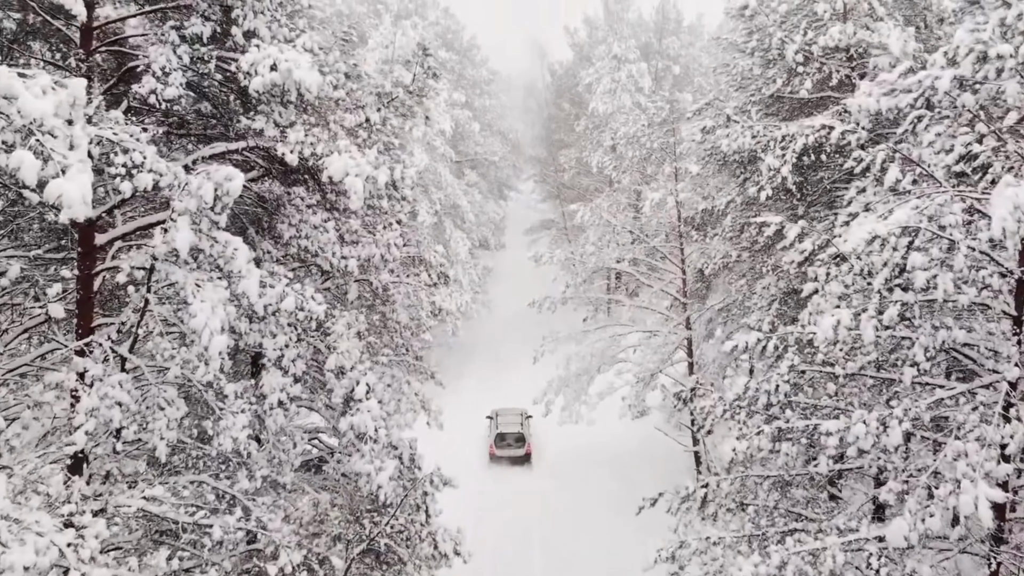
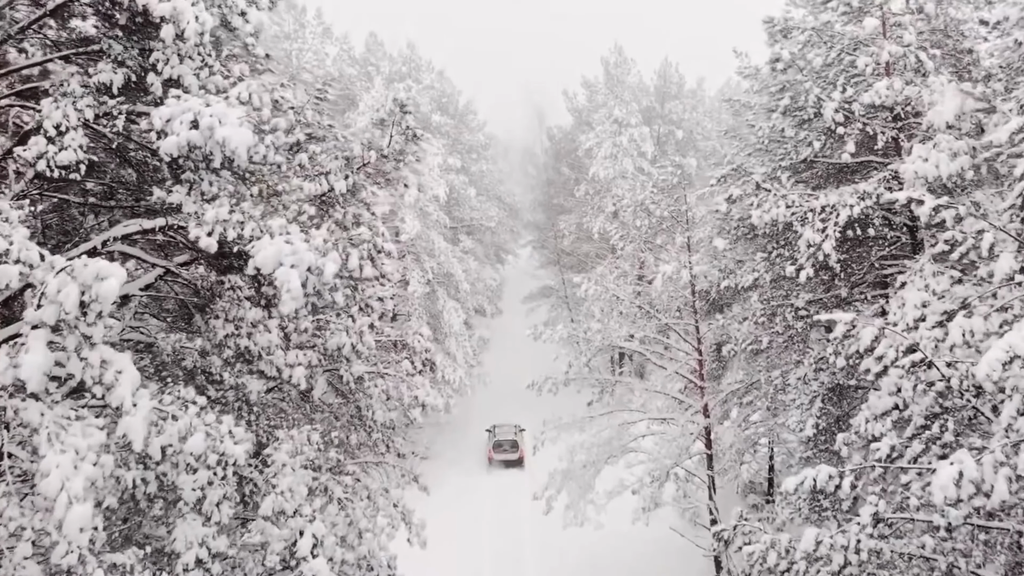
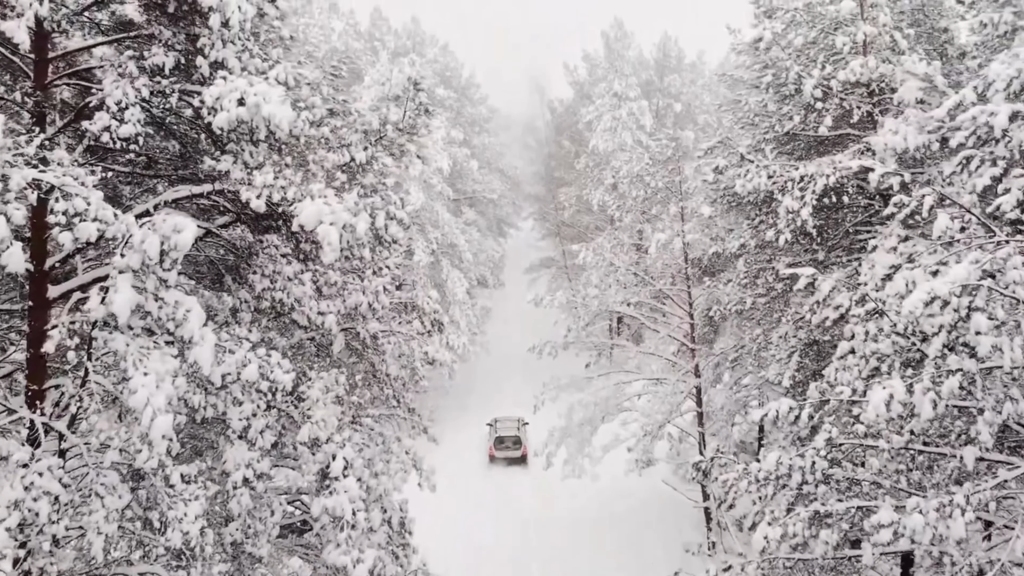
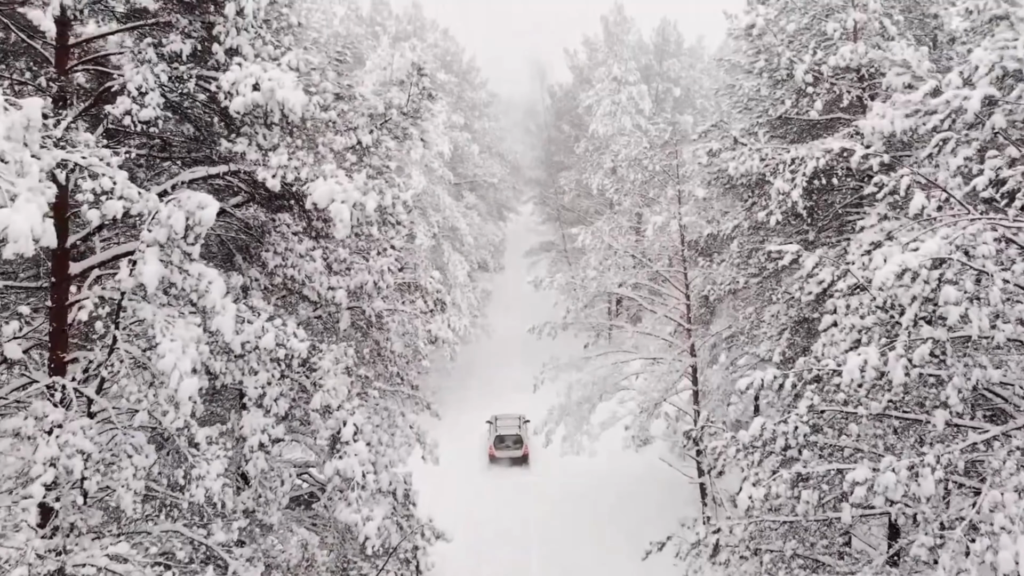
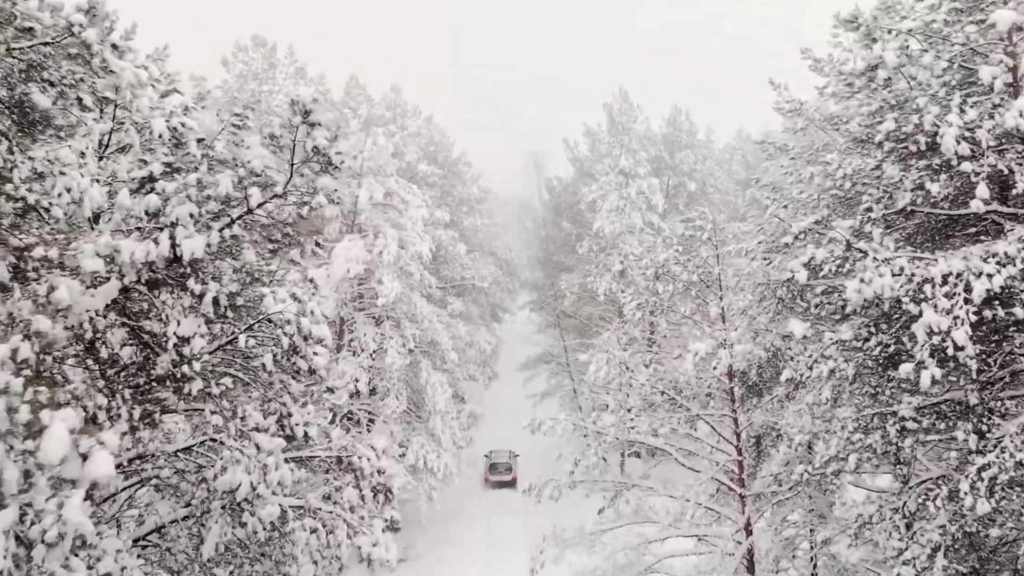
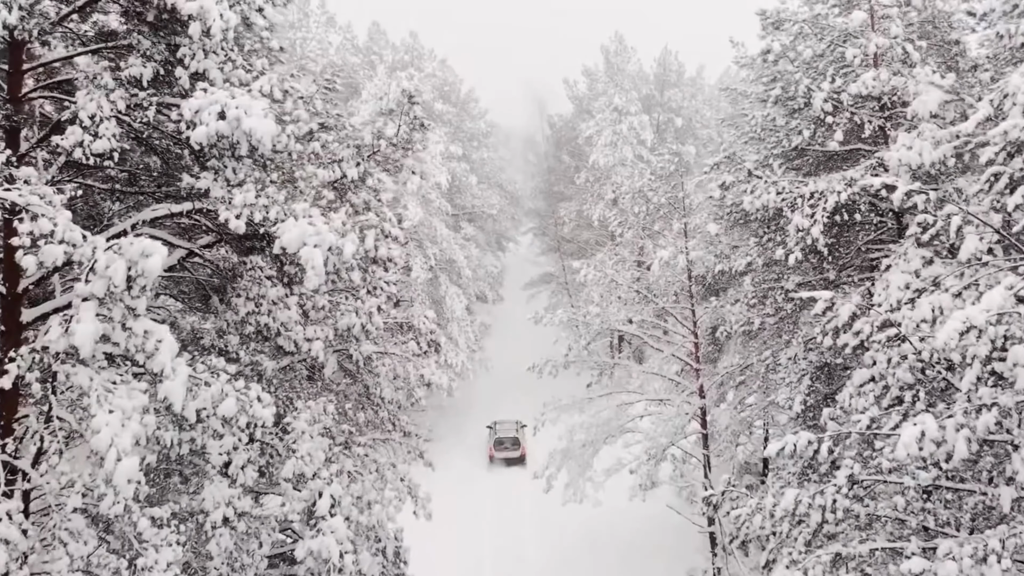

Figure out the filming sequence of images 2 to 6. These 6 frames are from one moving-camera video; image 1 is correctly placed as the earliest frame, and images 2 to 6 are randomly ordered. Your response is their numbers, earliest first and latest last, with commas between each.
4, 3, 6, 2, 5
